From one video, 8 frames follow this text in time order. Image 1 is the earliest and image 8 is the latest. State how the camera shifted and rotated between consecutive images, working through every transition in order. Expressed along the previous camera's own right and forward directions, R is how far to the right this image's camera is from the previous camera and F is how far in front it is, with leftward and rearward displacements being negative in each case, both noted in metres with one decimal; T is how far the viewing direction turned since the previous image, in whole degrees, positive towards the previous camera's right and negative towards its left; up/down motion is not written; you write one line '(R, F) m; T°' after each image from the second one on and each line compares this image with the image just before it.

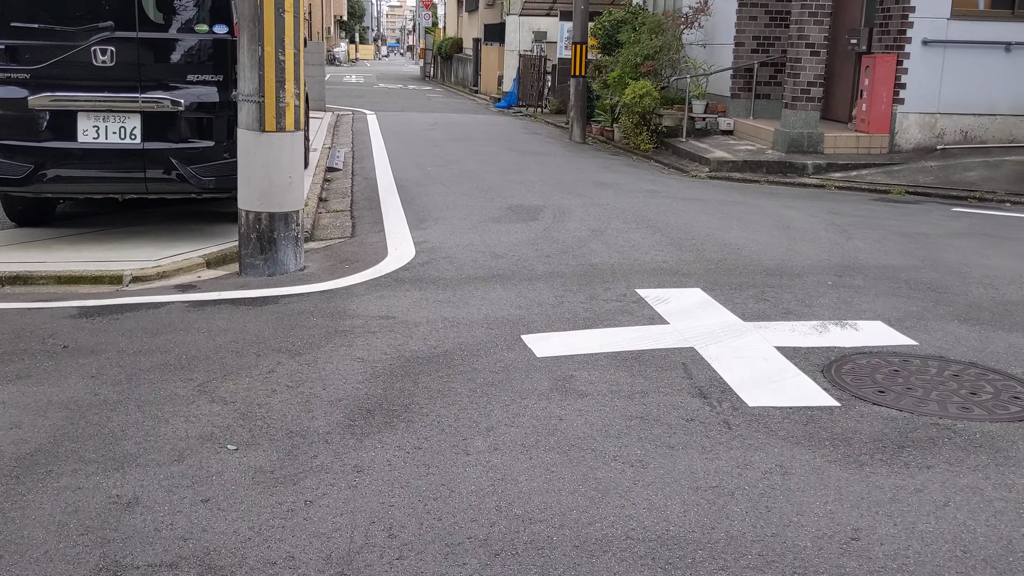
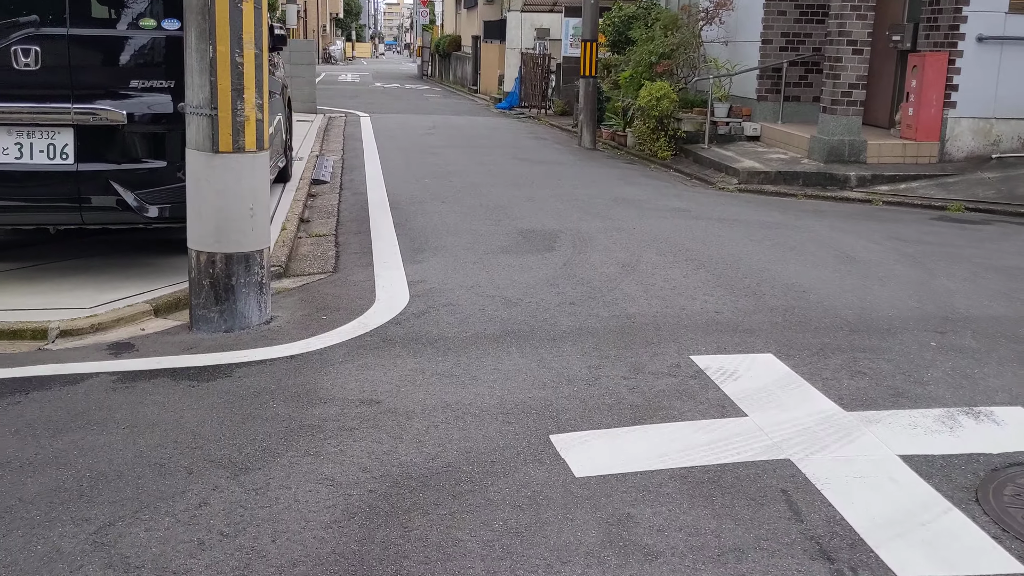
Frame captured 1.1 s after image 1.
(-0.1, +1.3) m; 0°
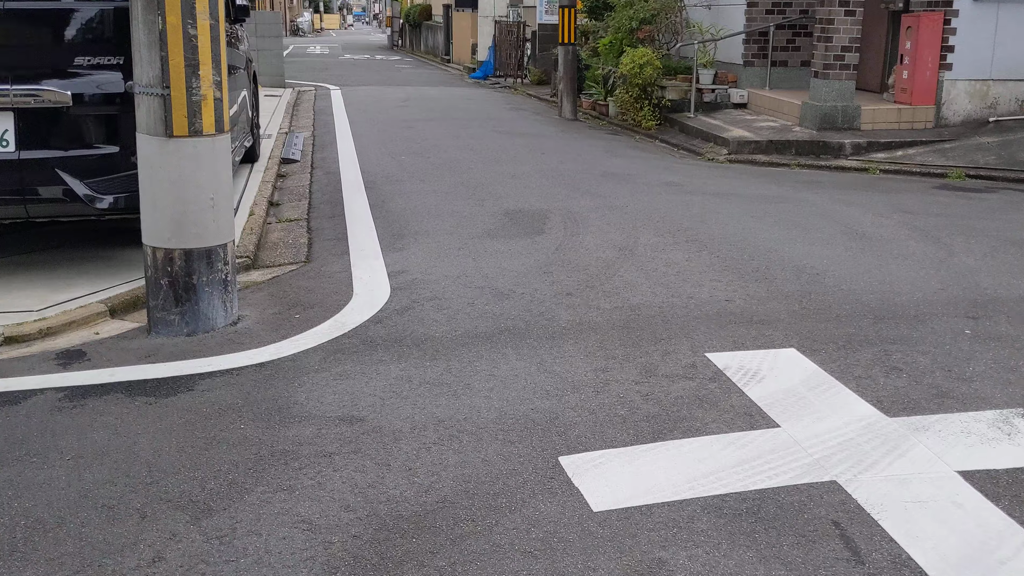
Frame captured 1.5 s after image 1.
(-0.1, +0.5) m; +1°
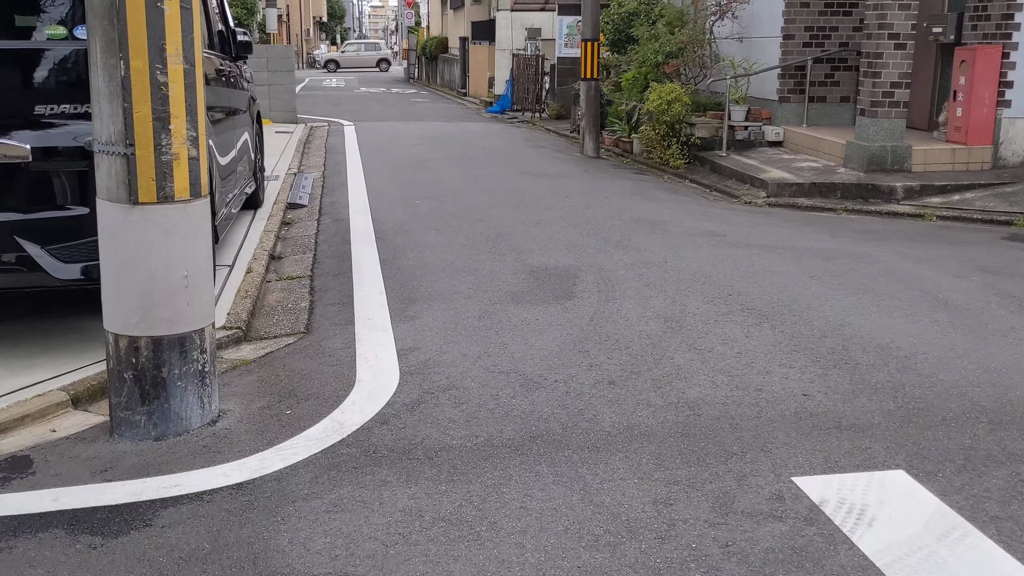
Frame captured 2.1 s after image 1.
(-0.1, +0.8) m; -1°
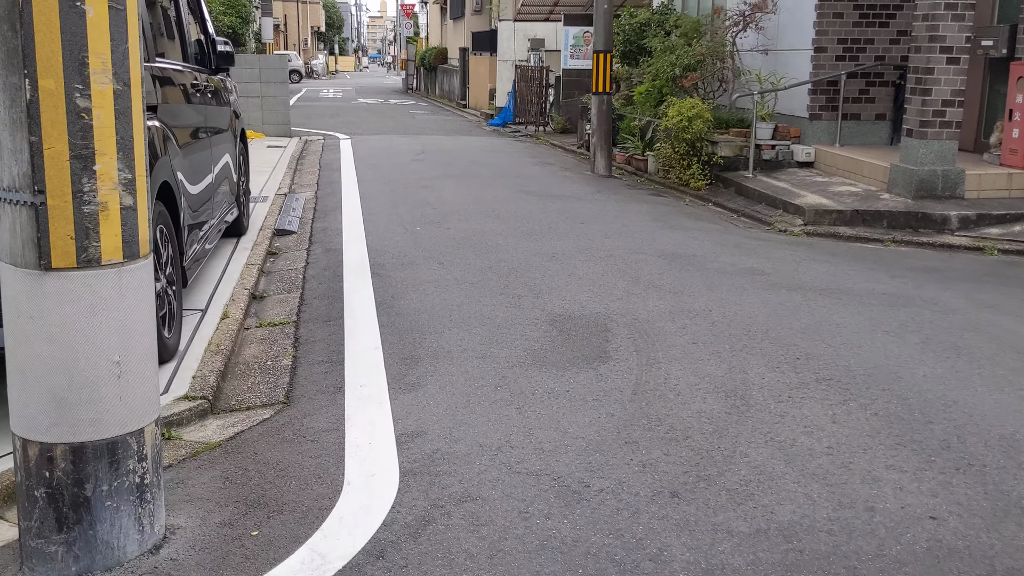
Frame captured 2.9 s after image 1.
(-0.1, +1.0) m; 0°
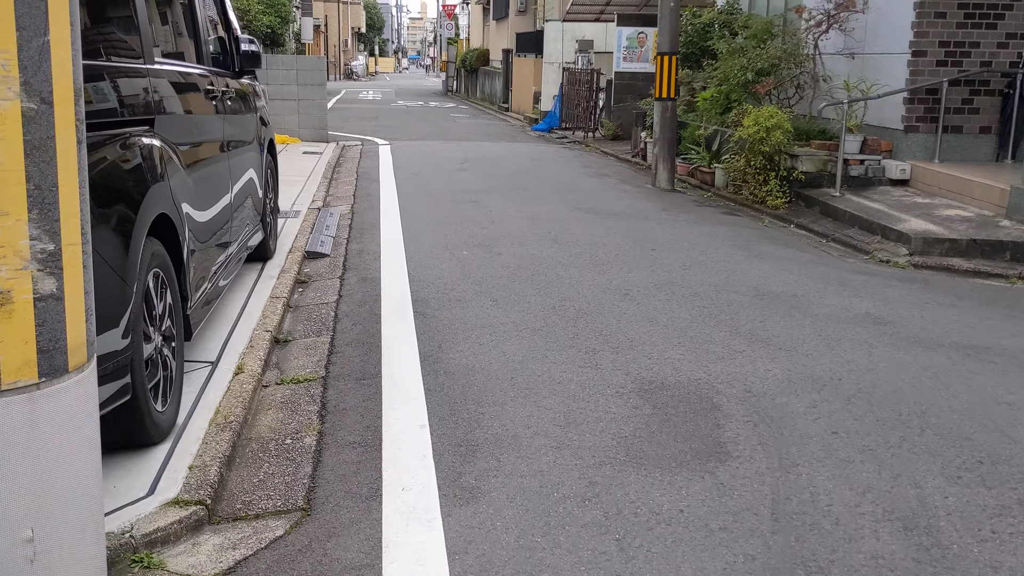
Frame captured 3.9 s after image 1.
(-0.2, +1.1) m; -2°
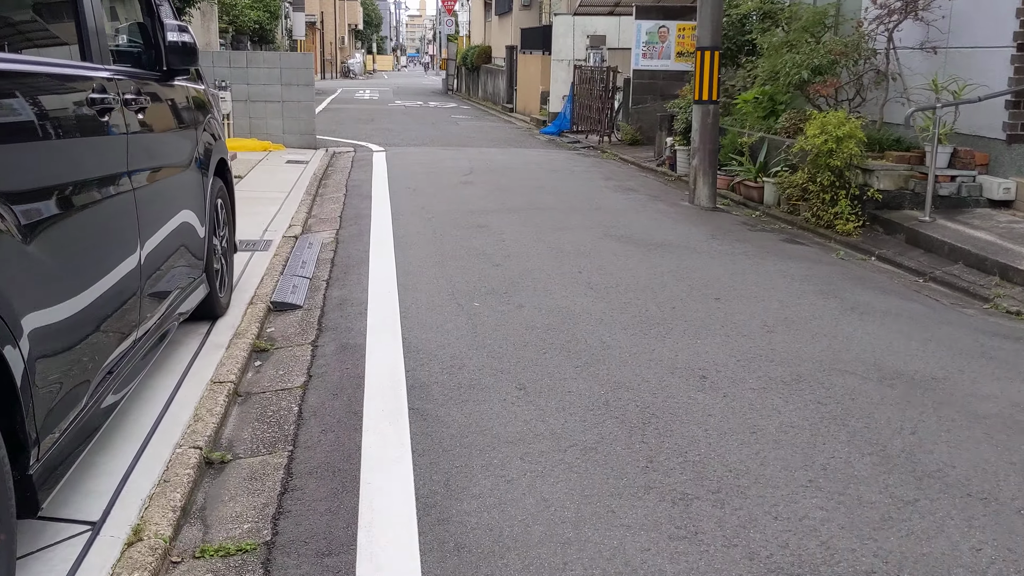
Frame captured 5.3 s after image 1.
(-0.2, +1.8) m; 0°
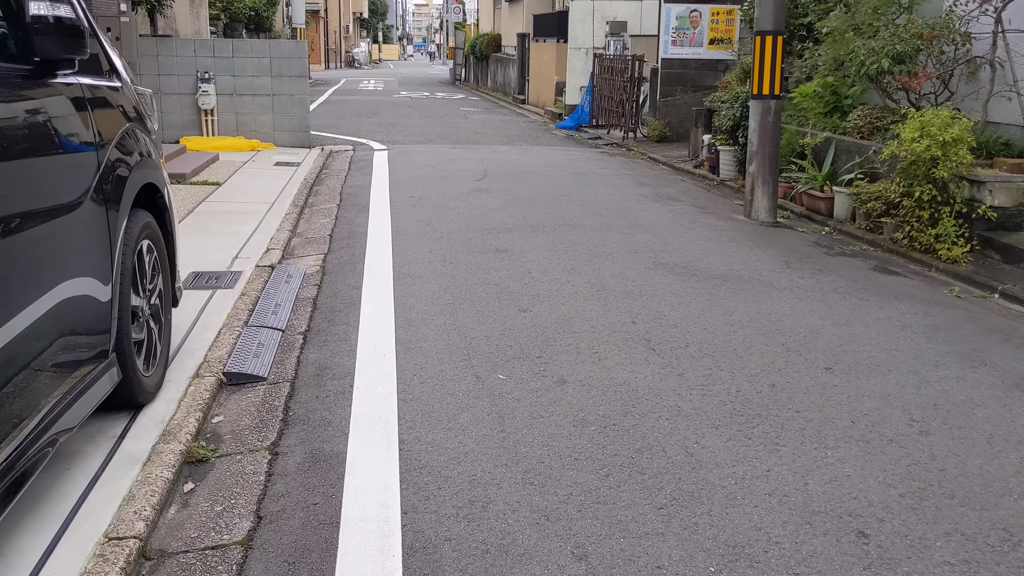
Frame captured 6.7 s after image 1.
(-0.1, +1.7) m; 0°
